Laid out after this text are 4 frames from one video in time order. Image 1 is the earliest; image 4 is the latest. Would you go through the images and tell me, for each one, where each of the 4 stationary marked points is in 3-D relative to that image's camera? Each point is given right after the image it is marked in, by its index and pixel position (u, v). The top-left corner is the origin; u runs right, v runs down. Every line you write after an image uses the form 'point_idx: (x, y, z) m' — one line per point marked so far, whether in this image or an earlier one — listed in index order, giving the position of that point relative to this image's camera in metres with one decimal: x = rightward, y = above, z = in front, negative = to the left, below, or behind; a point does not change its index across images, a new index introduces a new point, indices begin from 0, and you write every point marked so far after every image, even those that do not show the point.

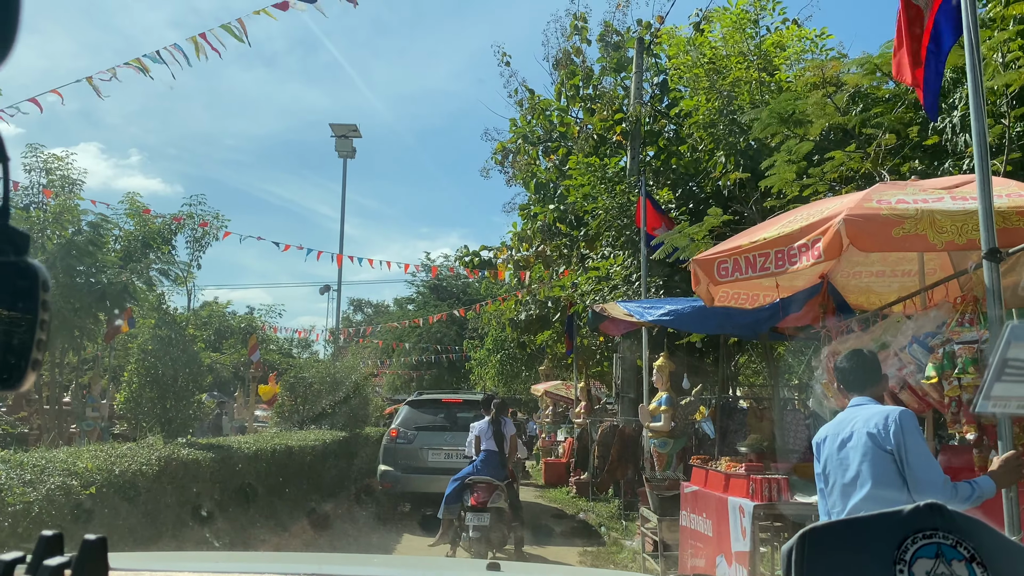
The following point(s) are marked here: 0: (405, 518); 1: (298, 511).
0: (-2.3, -4.6, +10.5) m
1: (-3.9, -3.9, +9.3) m
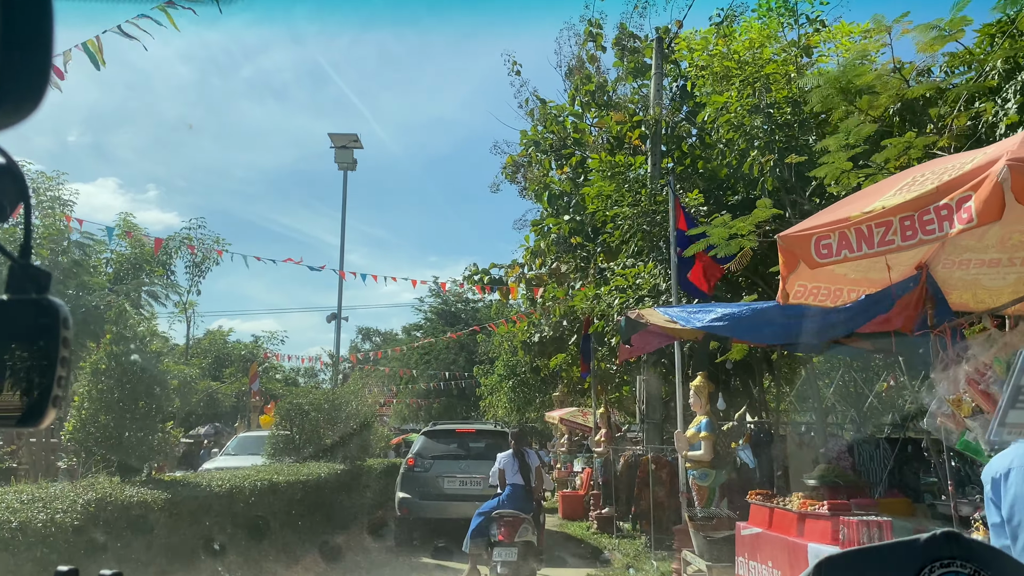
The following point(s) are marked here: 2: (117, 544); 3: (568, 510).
0: (-1.8, -5.2, +10.2) m
1: (-3.5, -4.4, +9.1) m
2: (-4.5, -2.9, +5.8) m
3: (+1.3, -5.1, +11.8) m
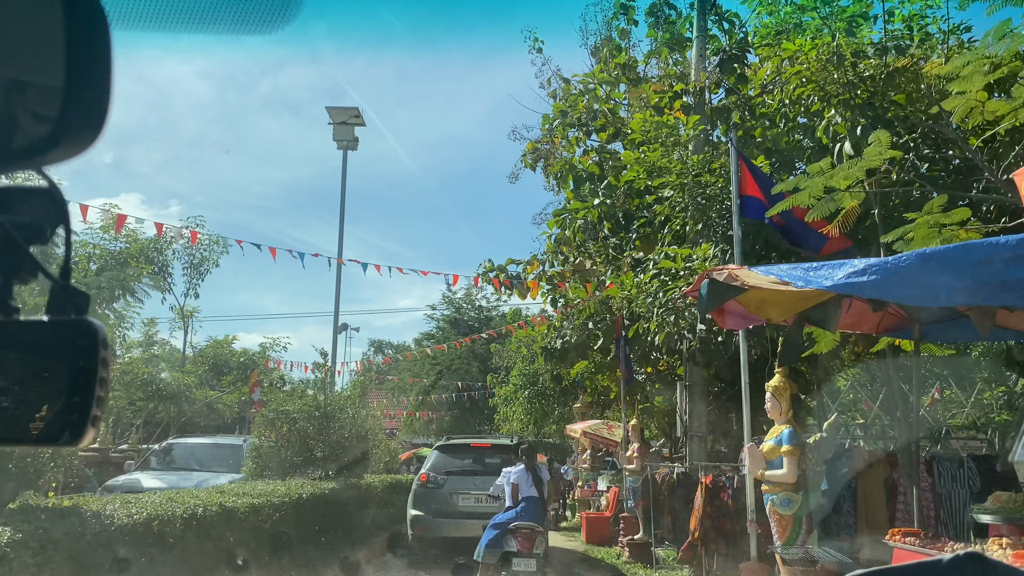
0: (-1.2, -5.4, +9.9) m
1: (-2.9, -4.6, +8.8) m
2: (-4.0, -3.0, +5.6) m
3: (+2.0, -5.3, +11.4) m
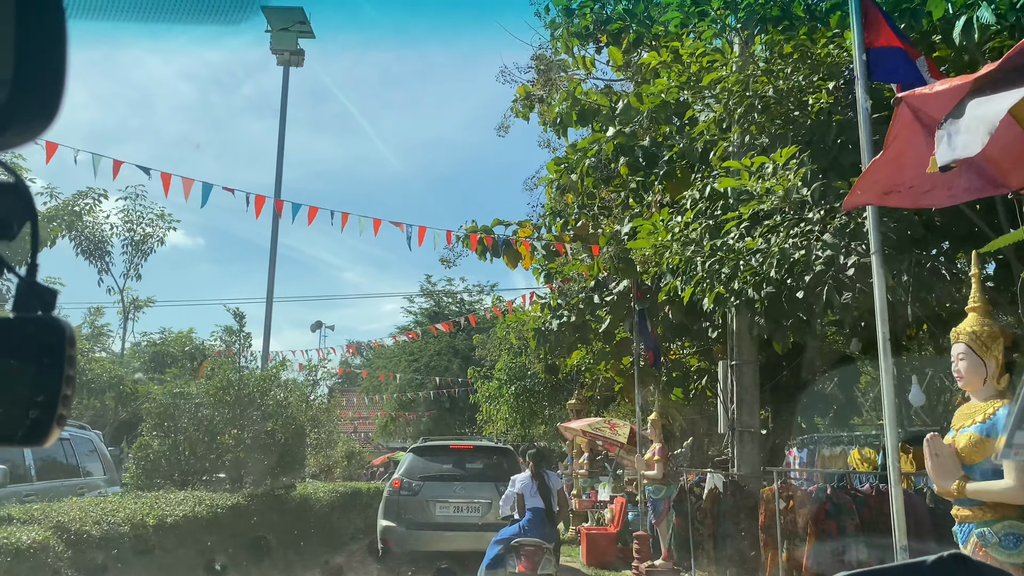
0: (-1.4, -6.0, +11.2) m
1: (-3.1, -5.3, +10.1) m
2: (-4.0, -3.6, +6.9) m
3: (+1.8, -6.1, +12.8) m
